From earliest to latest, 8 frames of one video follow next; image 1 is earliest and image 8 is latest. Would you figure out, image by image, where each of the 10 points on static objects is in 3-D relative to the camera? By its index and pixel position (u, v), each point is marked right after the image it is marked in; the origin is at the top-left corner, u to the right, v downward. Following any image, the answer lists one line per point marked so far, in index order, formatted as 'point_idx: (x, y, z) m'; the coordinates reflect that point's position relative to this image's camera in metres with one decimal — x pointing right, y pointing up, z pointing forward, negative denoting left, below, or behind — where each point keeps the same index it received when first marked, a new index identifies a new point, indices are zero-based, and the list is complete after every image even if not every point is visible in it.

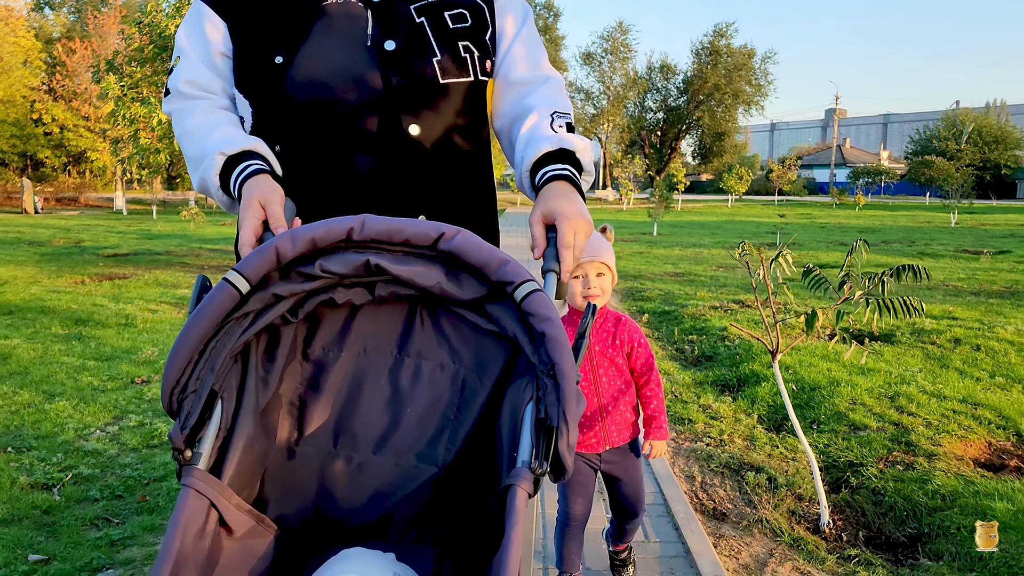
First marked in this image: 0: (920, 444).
0: (+1.8, -0.7, +3.7) m
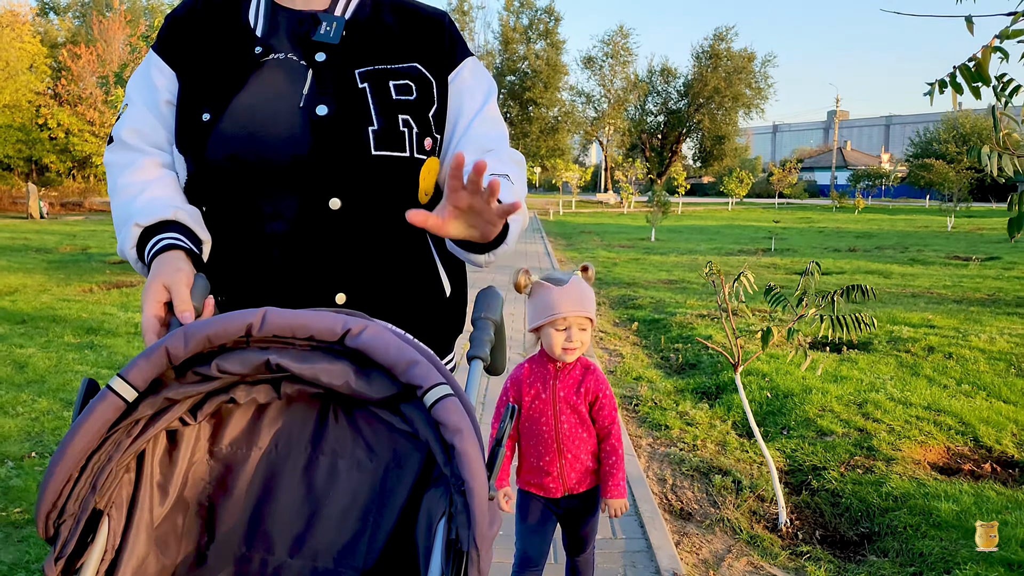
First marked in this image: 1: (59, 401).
0: (+1.8, -0.8, +4.0) m
1: (-2.5, -0.6, +4.7) m
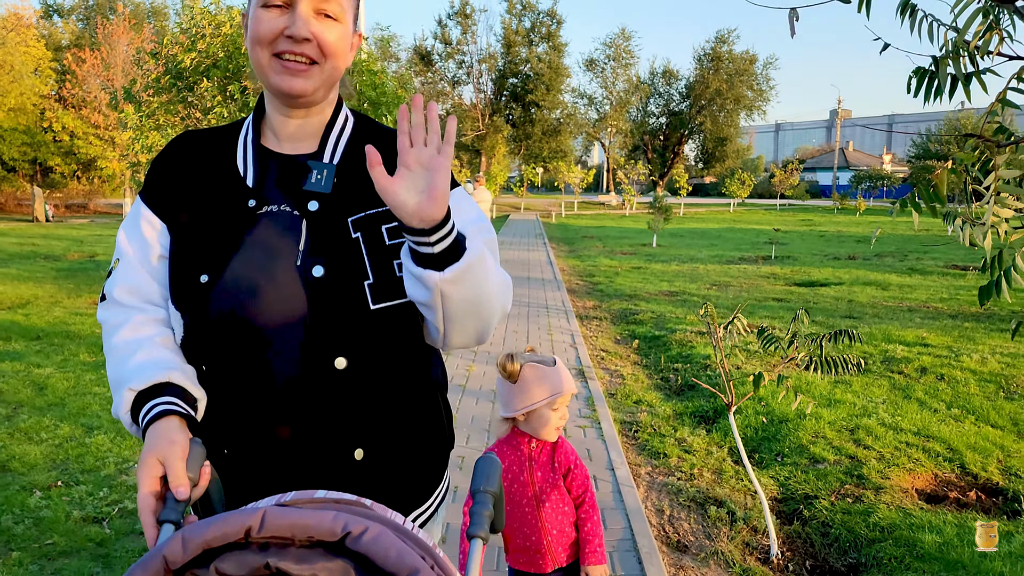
0: (+1.8, -0.9, +4.2) m
1: (-2.5, -0.8, +4.9) m
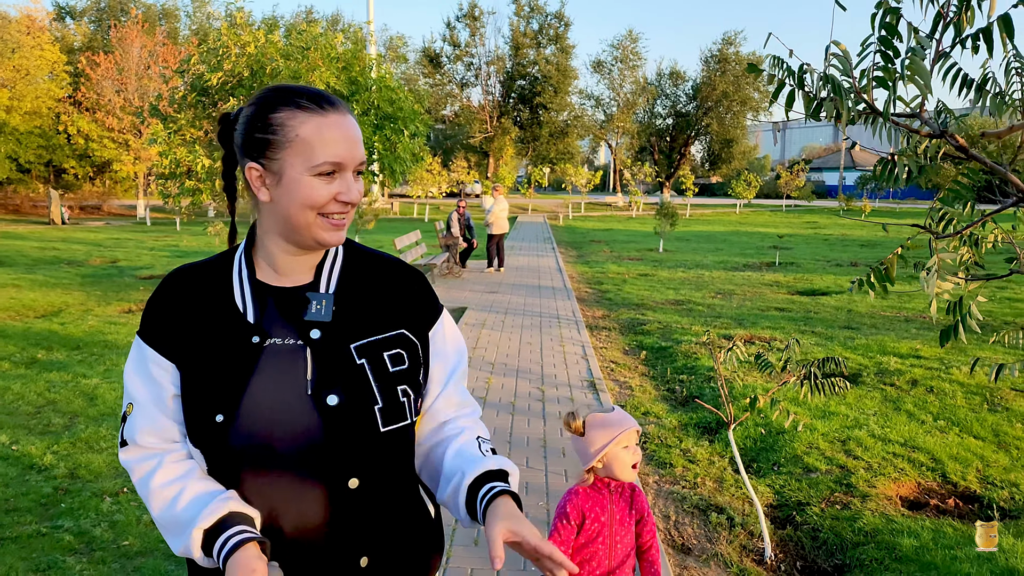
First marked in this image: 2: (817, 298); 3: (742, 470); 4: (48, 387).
0: (+1.9, -1.1, +4.6) m
1: (-2.4, -0.9, +5.3) m
2: (+4.1, -0.1, +11.3) m
3: (+1.3, -1.0, +4.7) m
4: (-3.7, -0.8, +6.7) m
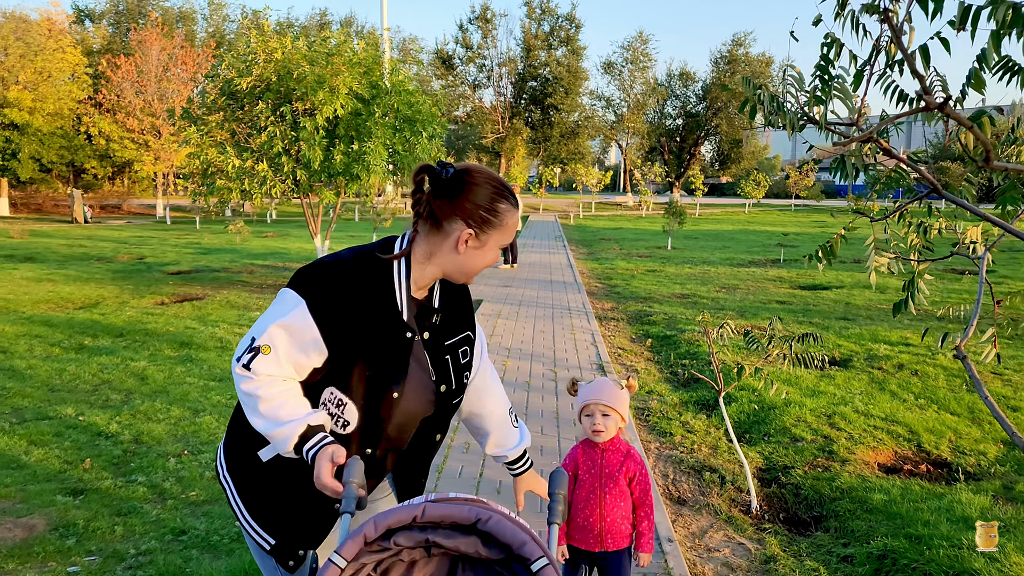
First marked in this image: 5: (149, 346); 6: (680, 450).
0: (+2.0, -1.0, +5.1) m
1: (-2.3, -0.9, +5.9) m
2: (+4.3, -0.1, +11.8) m
3: (+1.4, -0.9, +5.2) m
4: (-3.6, -0.7, +7.3) m
5: (-3.6, -0.6, +8.3) m
6: (+1.0, -1.0, +5.0) m
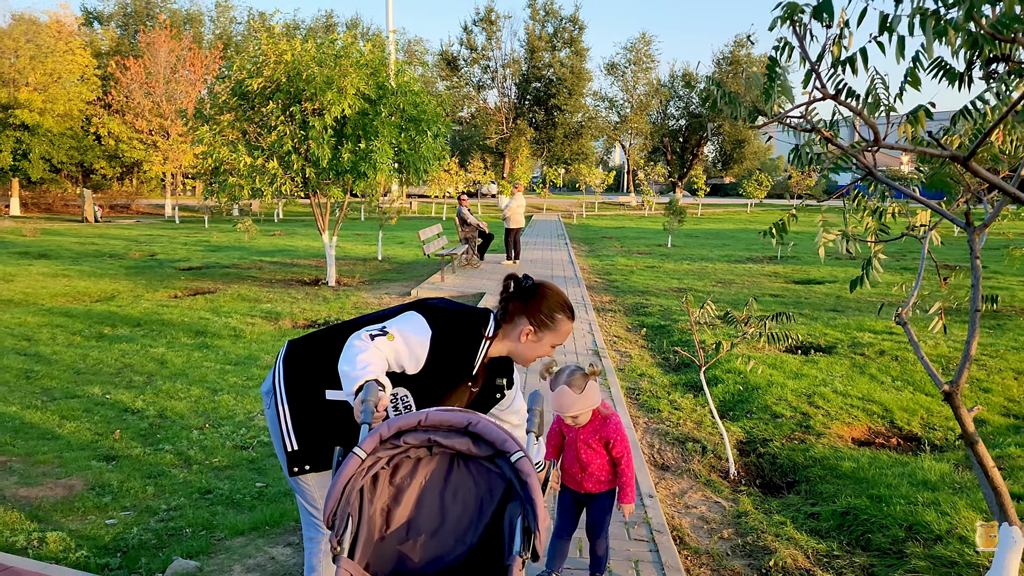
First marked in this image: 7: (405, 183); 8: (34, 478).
0: (+2.0, -0.9, +5.5) m
1: (-2.3, -0.8, +6.3) m
2: (+4.3, 0.0, +12.1) m
3: (+1.4, -0.8, +5.5) m
4: (-3.6, -0.6, +7.7) m
5: (-3.6, -0.5, +8.7) m
6: (+1.0, -0.9, +5.4) m
7: (-1.8, +1.8, +14.1) m
8: (-2.5, -1.0, +4.5) m
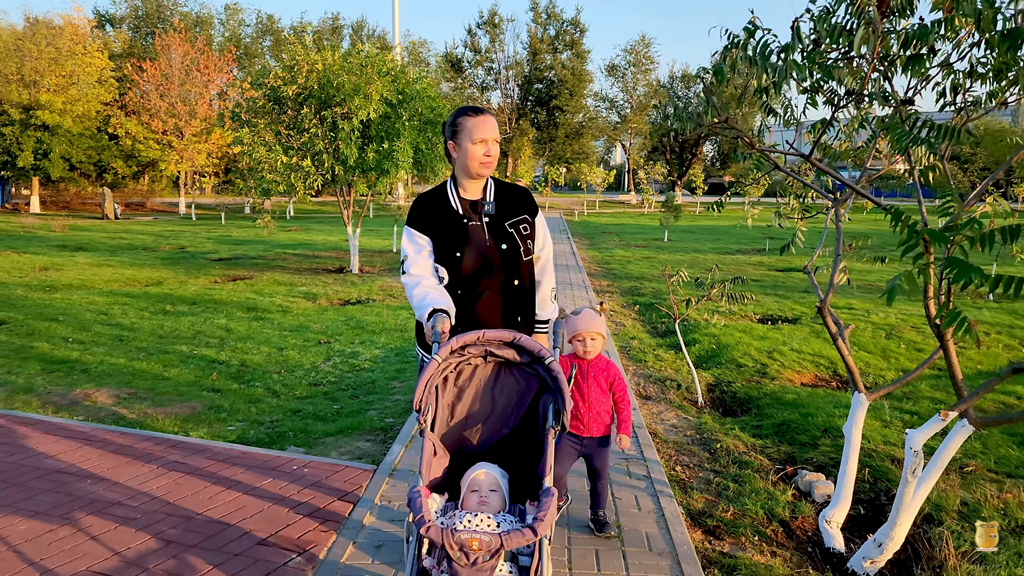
0: (+2.1, -0.7, +6.8) m
1: (-2.2, -0.5, +7.6) m
2: (+4.4, +0.2, +13.4) m
3: (+1.5, -0.6, +6.9) m
4: (-3.4, -0.4, +9.0) m
5: (-3.5, -0.3, +10.0) m
6: (+1.1, -0.7, +6.7) m
7: (-1.7, +2.0, +15.5) m
8: (-2.4, -0.8, +5.8) m
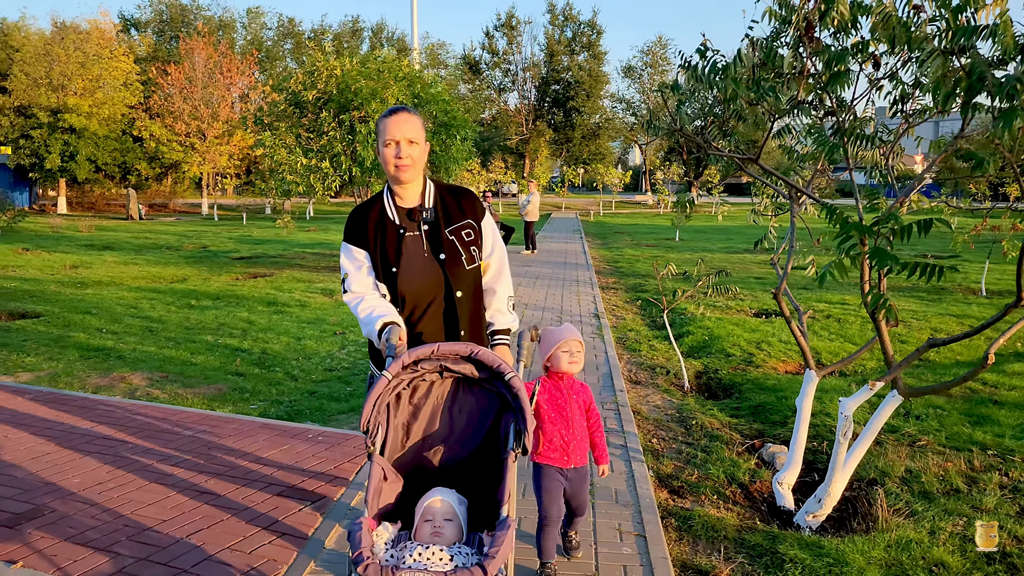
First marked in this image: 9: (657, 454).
0: (+2.1, -0.6, +7.2) m
1: (-2.1, -0.5, +8.2) m
2: (+4.6, +0.3, +13.8) m
3: (+1.5, -0.6, +7.3) m
4: (-3.4, -0.3, +9.6) m
5: (-3.4, -0.2, +10.6) m
6: (+1.1, -0.6, +7.2) m
7: (-1.5, +2.0, +16.0) m
8: (-2.4, -0.7, +6.3) m
9: (+0.8, -0.9, +4.6) m
